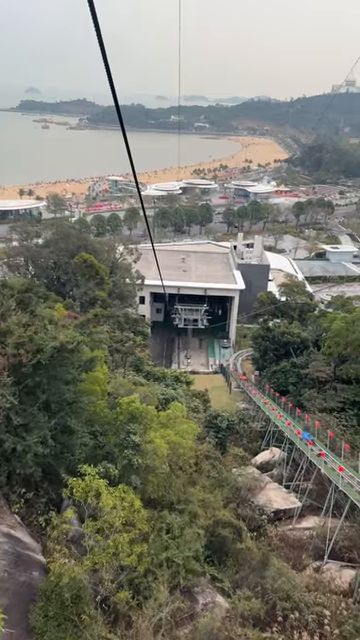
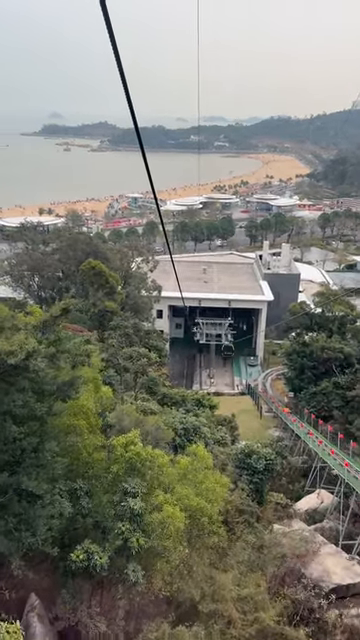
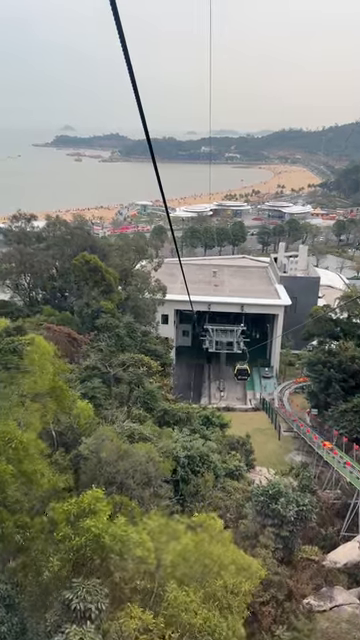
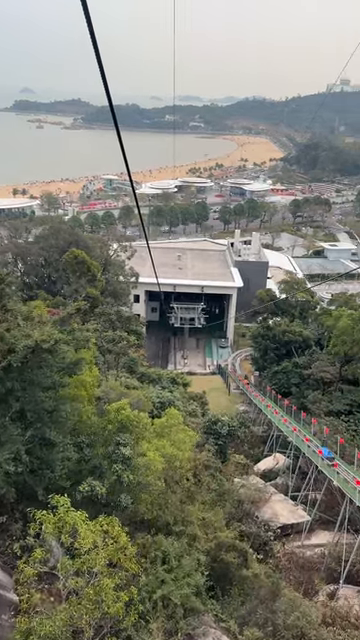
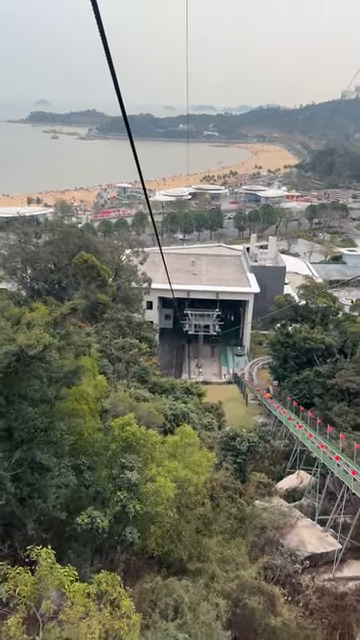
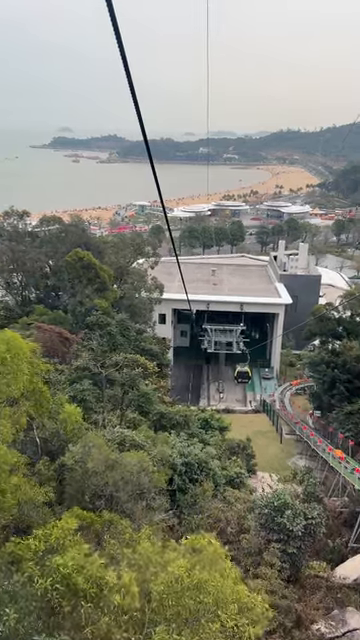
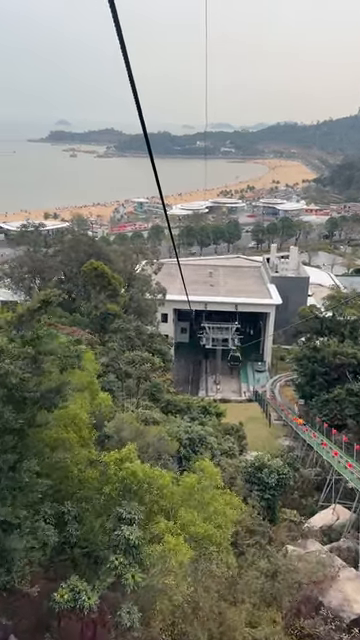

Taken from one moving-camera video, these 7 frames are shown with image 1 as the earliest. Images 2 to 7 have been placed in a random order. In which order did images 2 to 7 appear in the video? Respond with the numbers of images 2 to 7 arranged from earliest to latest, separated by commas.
4, 5, 2, 7, 3, 6
